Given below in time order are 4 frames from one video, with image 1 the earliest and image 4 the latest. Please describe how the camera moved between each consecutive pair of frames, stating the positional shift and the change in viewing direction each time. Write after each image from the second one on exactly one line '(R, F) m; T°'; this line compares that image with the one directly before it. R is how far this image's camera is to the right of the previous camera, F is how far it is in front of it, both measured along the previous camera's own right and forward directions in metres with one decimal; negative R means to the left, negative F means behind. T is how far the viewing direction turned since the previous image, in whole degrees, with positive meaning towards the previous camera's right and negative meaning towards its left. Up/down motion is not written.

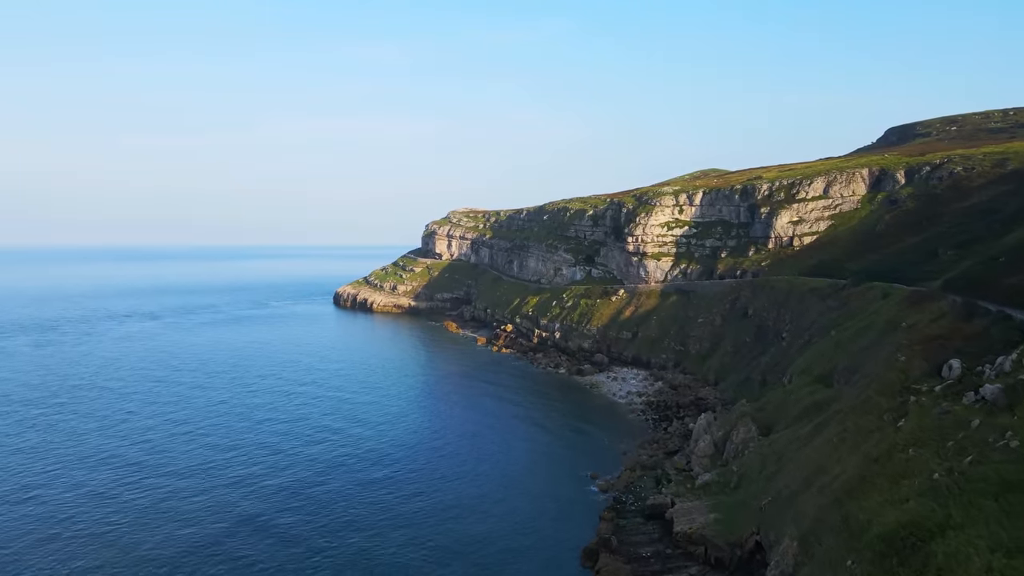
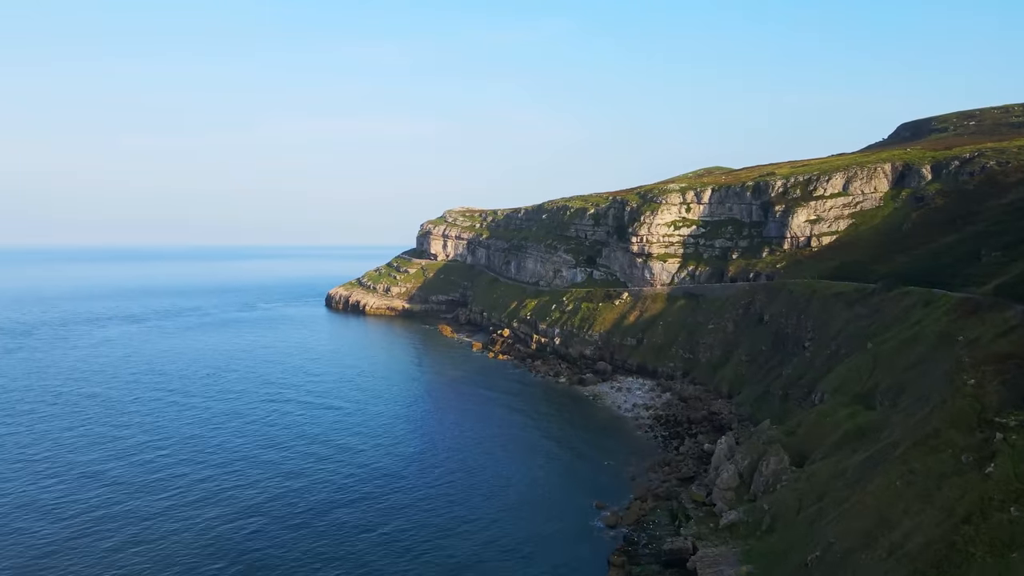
(+0.4, +7.2) m; 0°
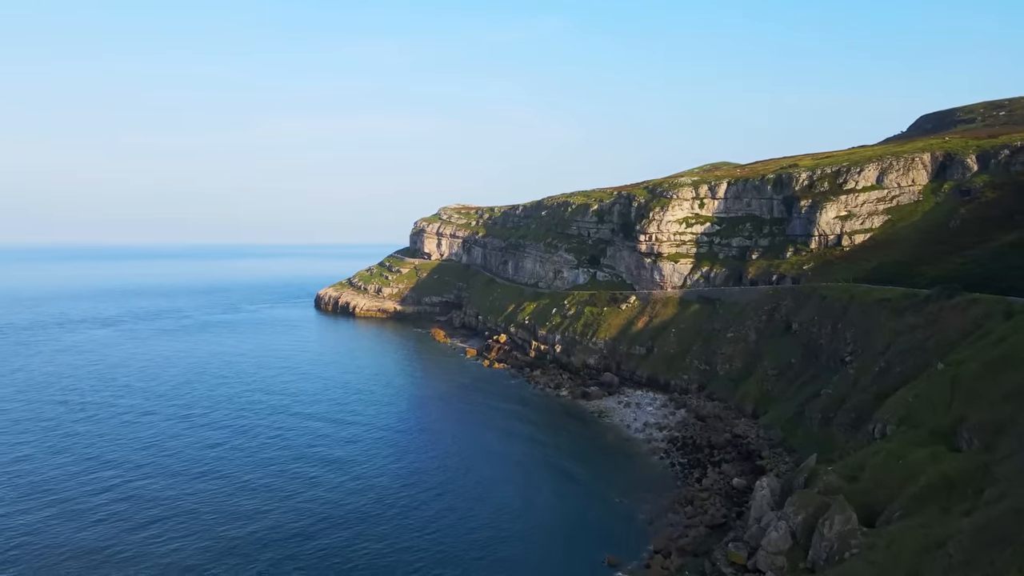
(+0.4, +9.9) m; 0°
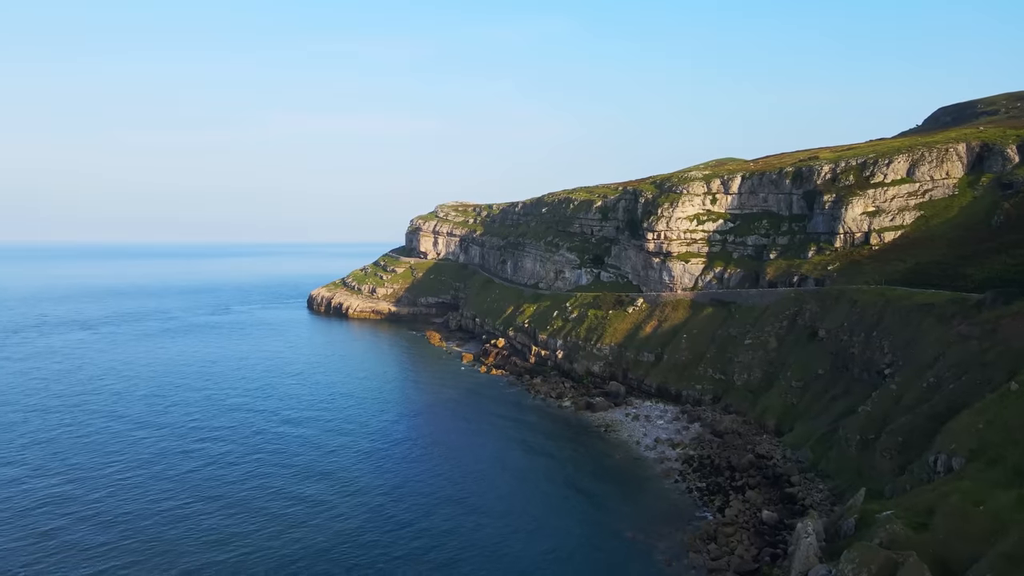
(+0.2, +7.0) m; 0°
